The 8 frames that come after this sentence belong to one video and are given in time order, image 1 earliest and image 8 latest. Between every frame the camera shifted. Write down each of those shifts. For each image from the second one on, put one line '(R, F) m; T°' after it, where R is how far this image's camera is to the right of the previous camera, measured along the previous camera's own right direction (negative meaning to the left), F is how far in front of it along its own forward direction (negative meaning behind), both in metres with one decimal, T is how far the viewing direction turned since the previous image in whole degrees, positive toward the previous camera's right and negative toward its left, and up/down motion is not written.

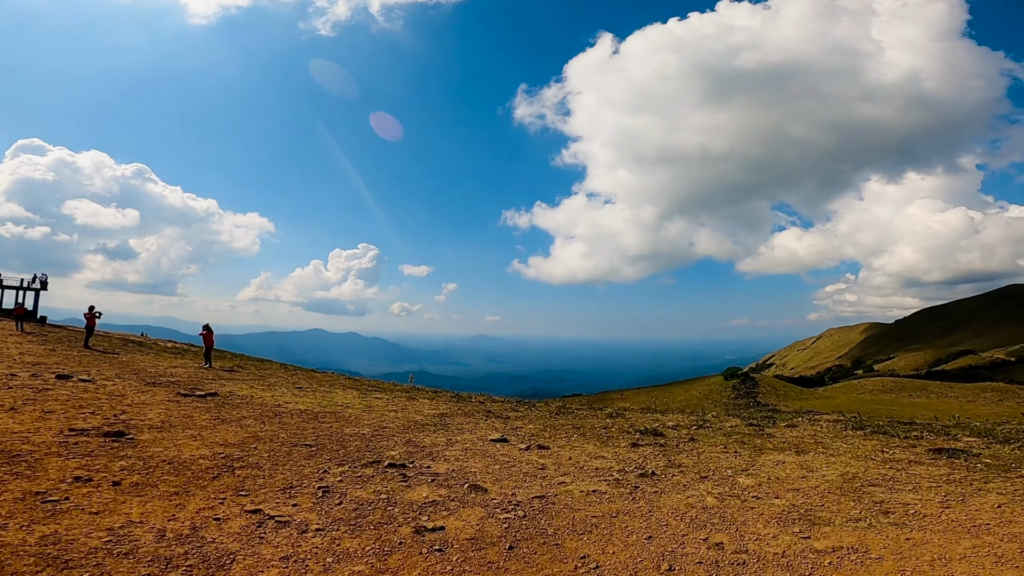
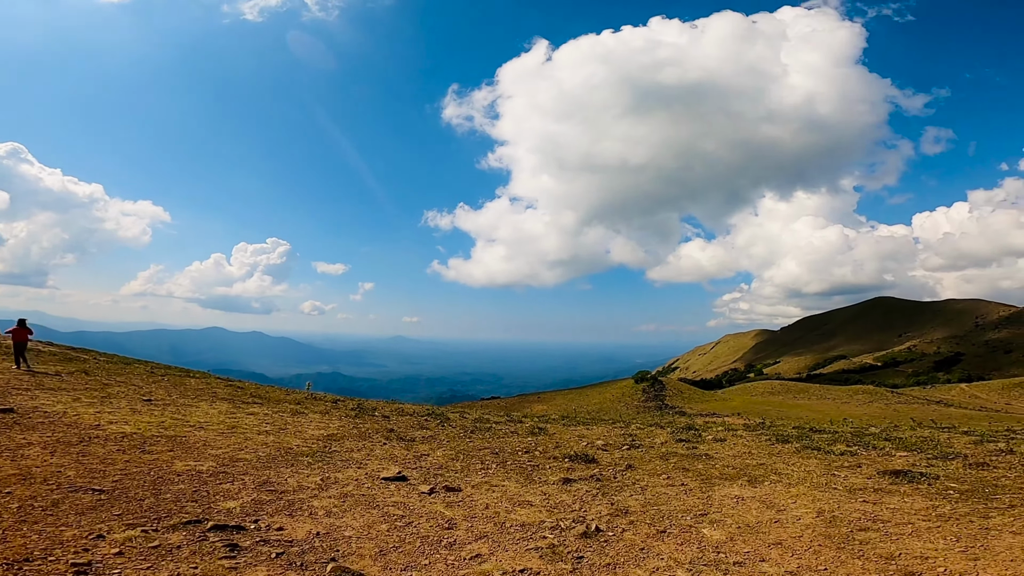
(+0.3, +3.6) m; +9°
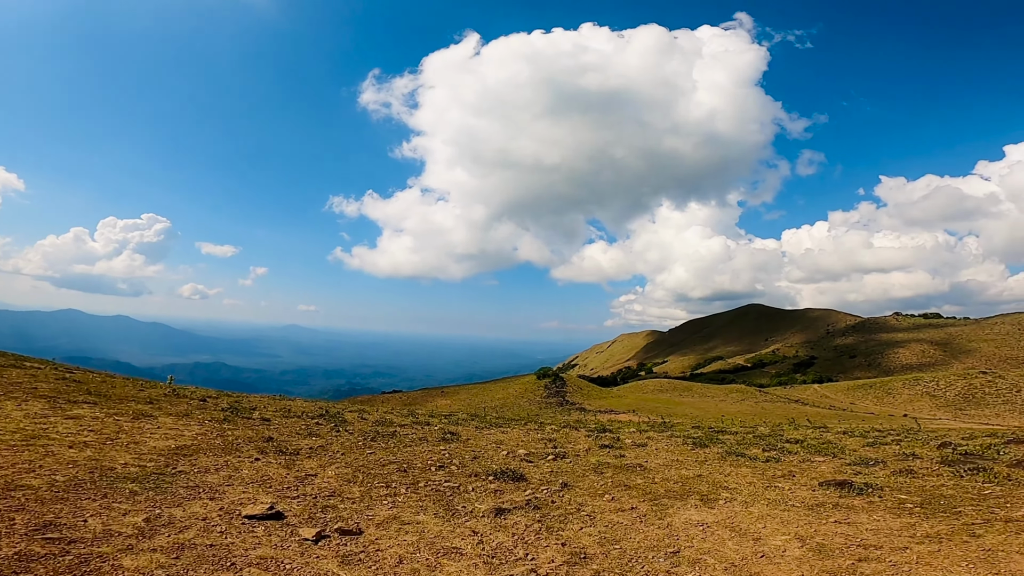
(-0.5, +3.0) m; +10°
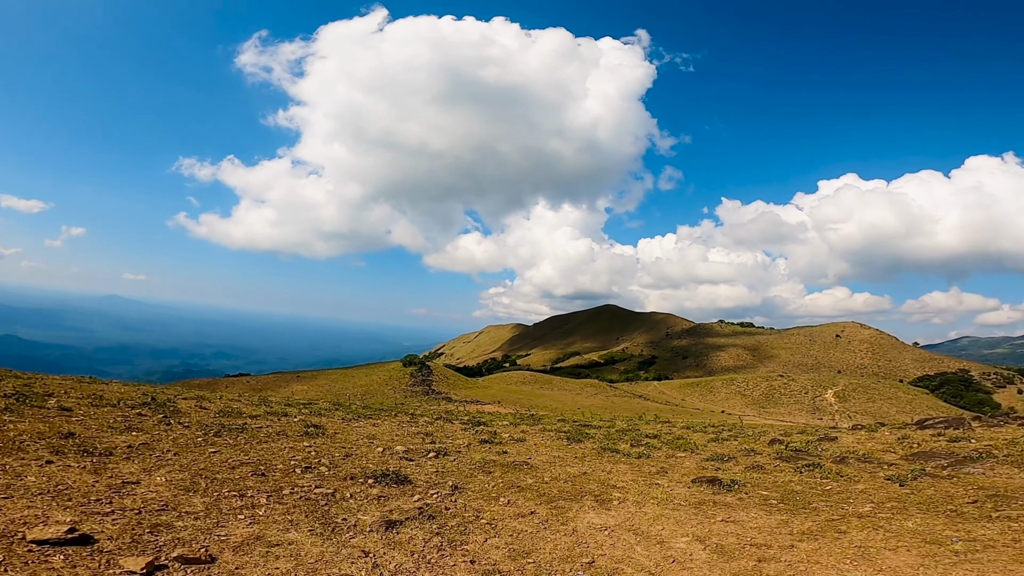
(-0.8, +1.2) m; +14°
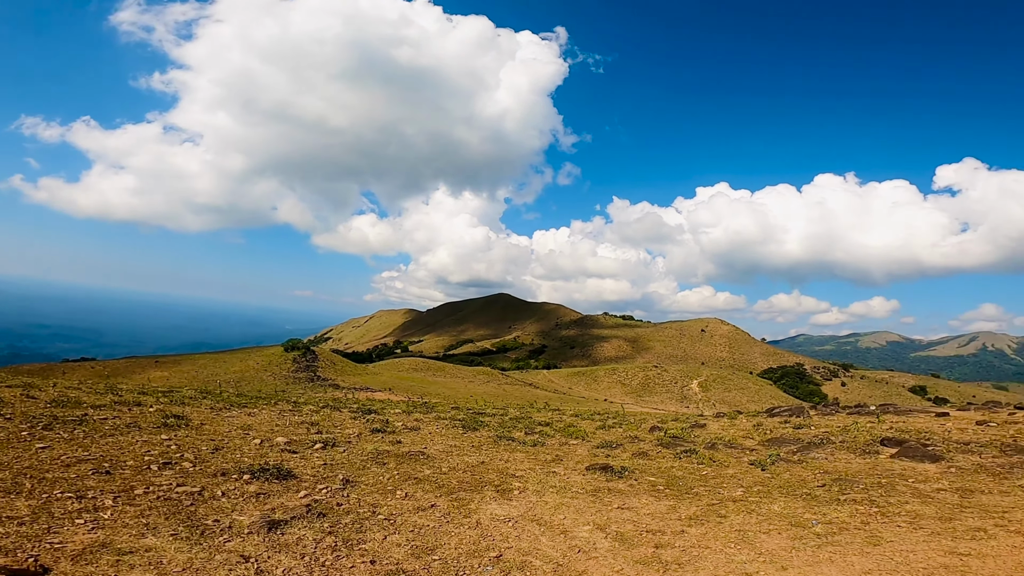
(-0.4, +0.3) m; +12°
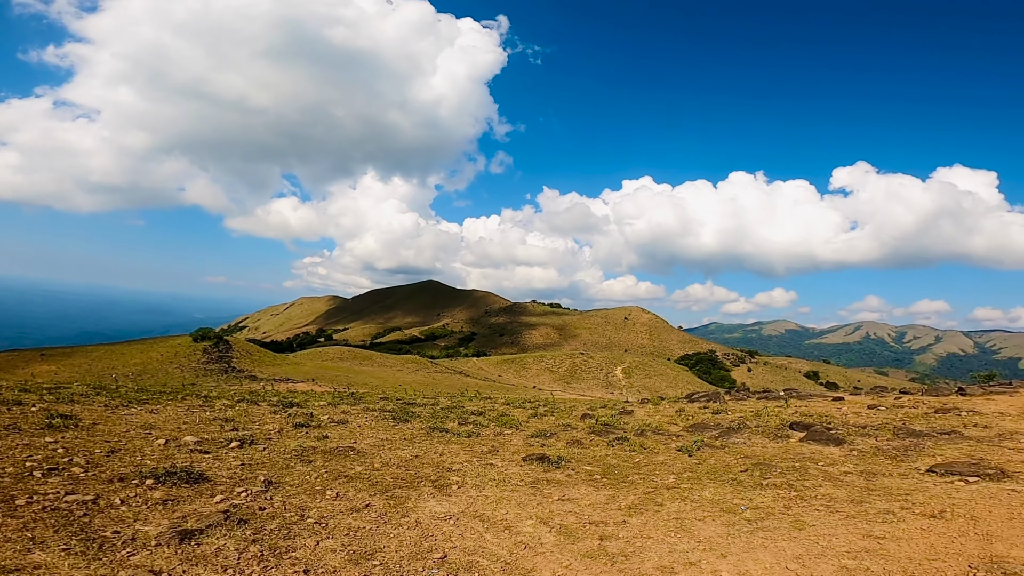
(-0.3, +0.2) m; +8°
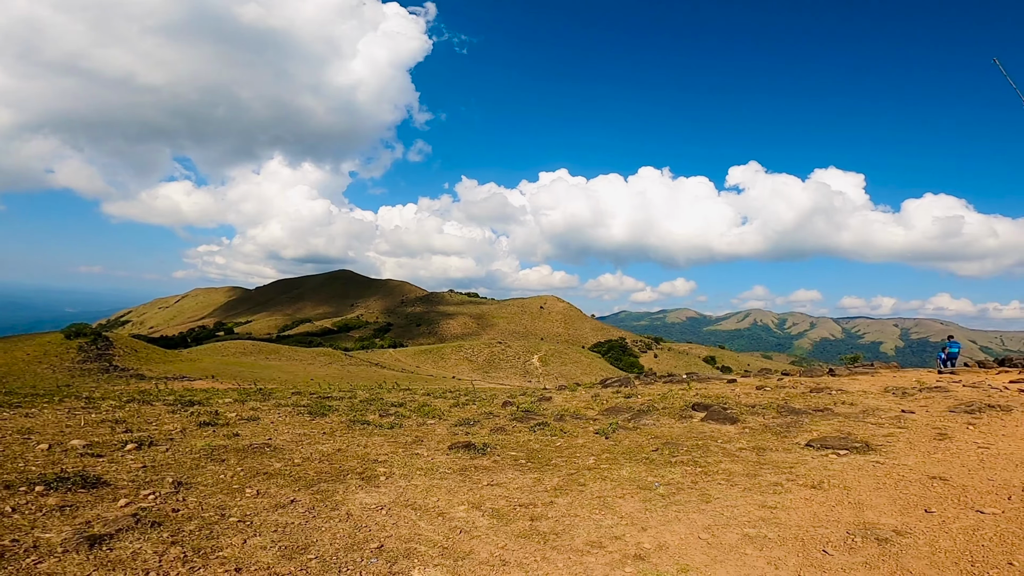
(-0.3, -0.4) m; +9°
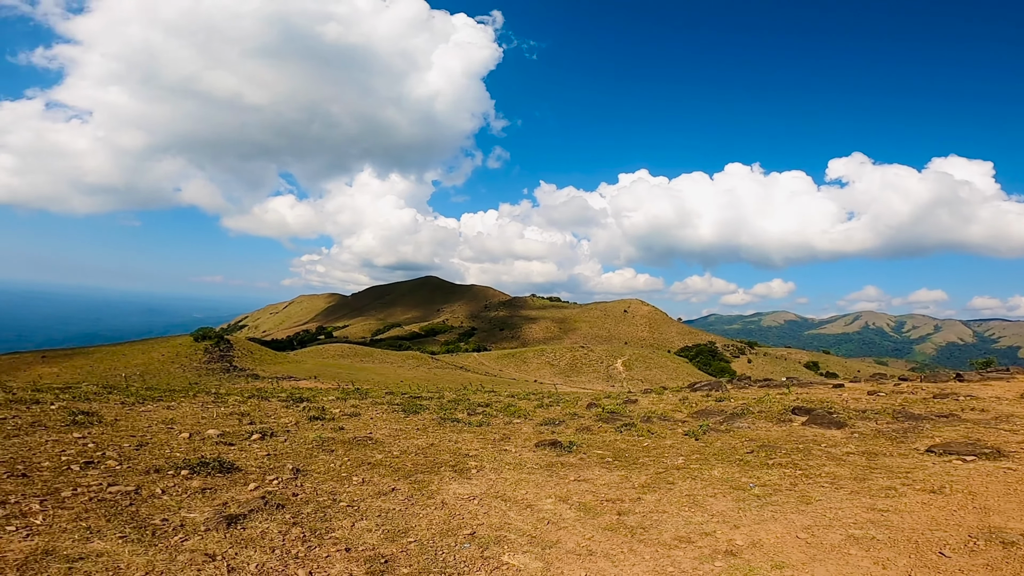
(0.0, -0.3) m; -9°
